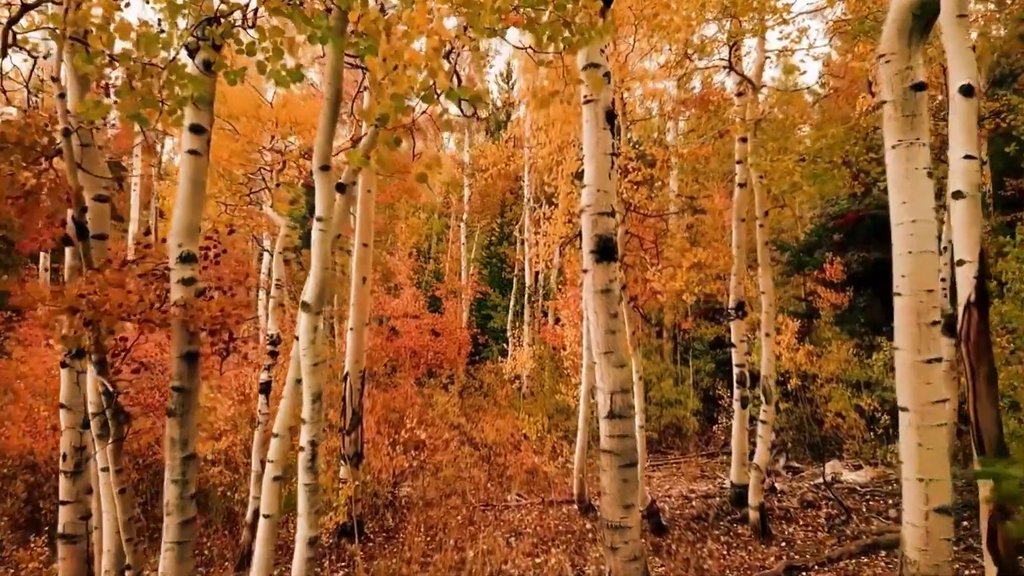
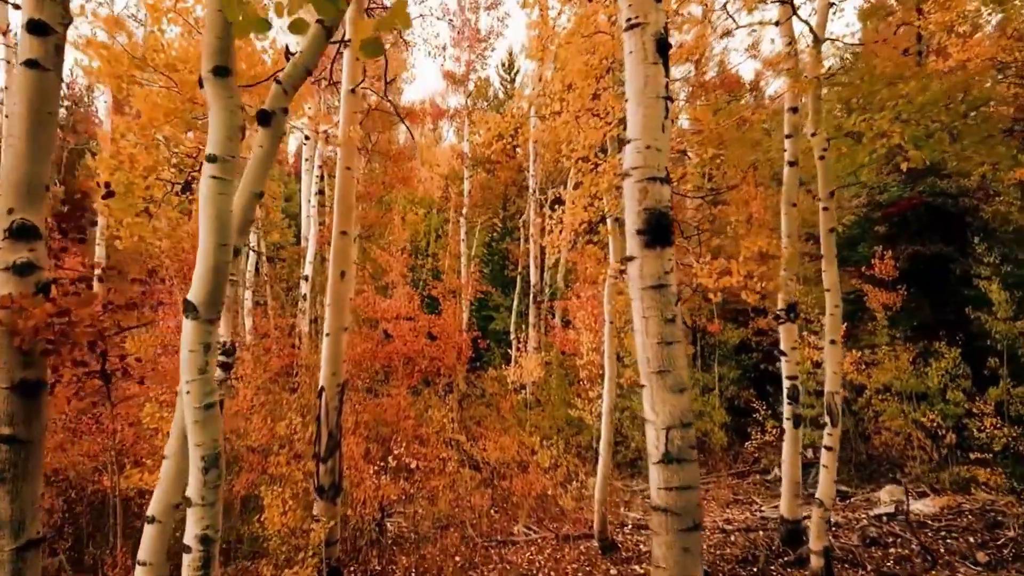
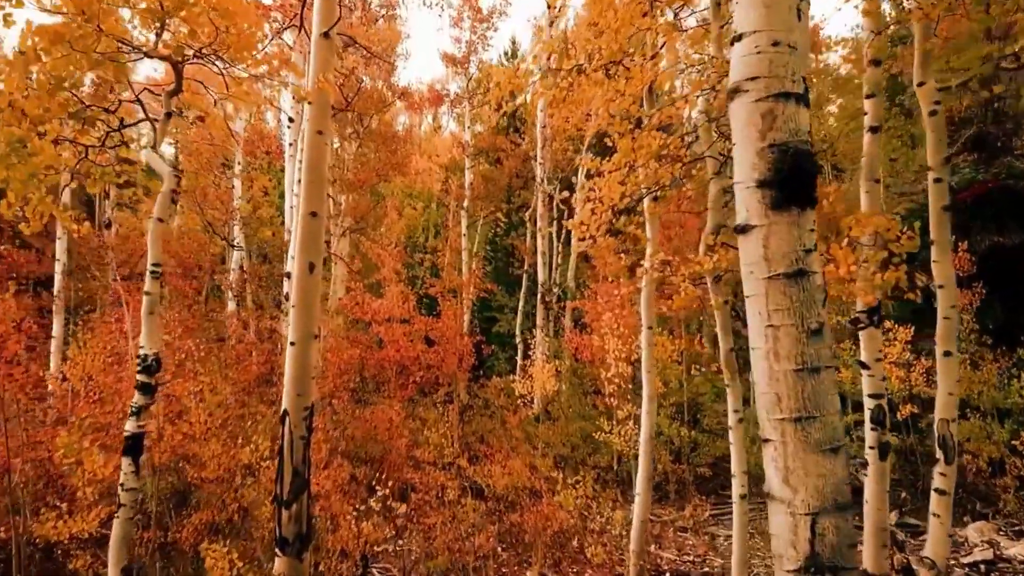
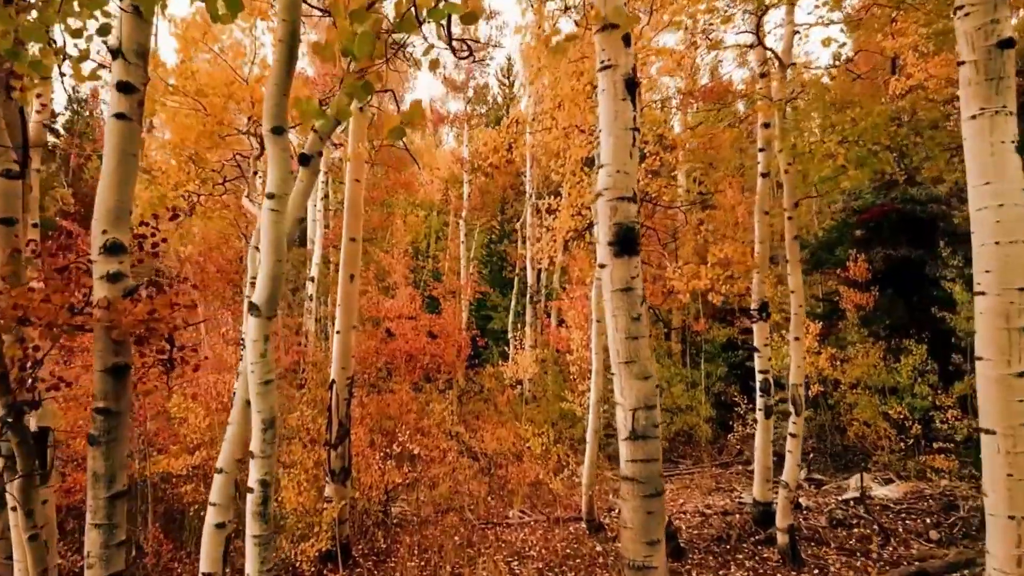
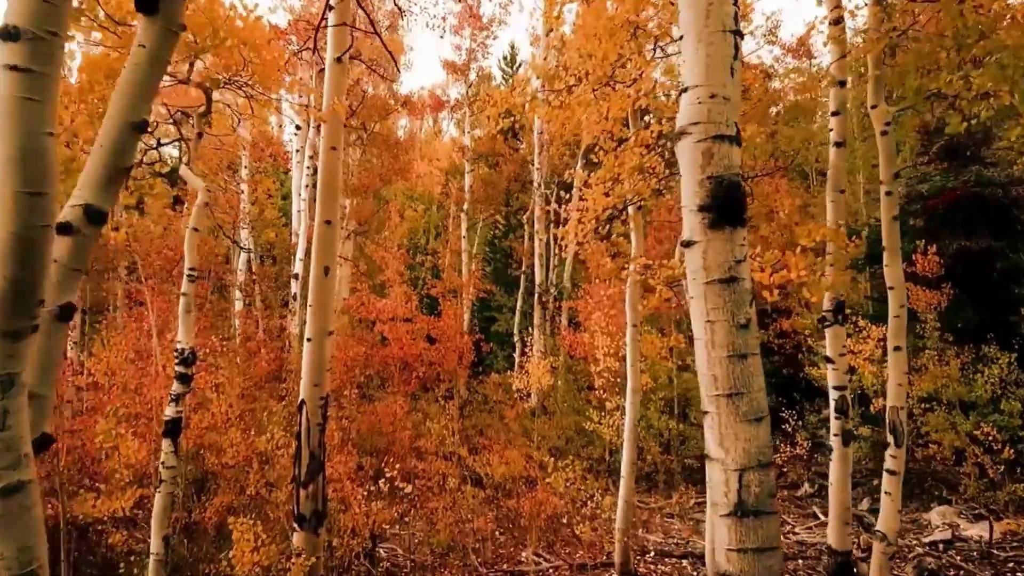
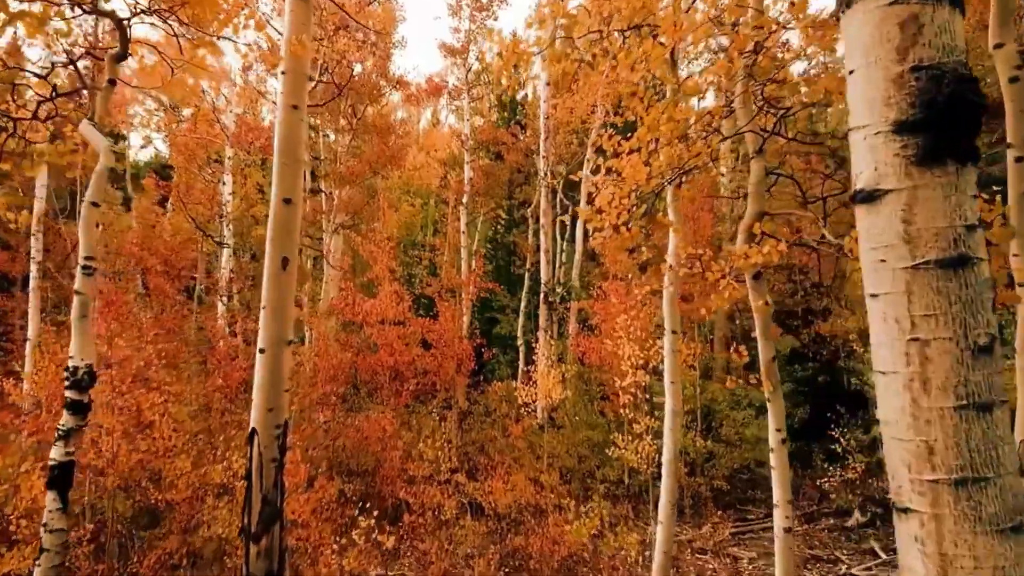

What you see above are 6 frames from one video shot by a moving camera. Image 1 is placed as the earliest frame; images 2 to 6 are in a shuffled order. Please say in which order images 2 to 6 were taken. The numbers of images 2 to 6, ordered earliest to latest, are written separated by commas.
4, 2, 5, 3, 6
